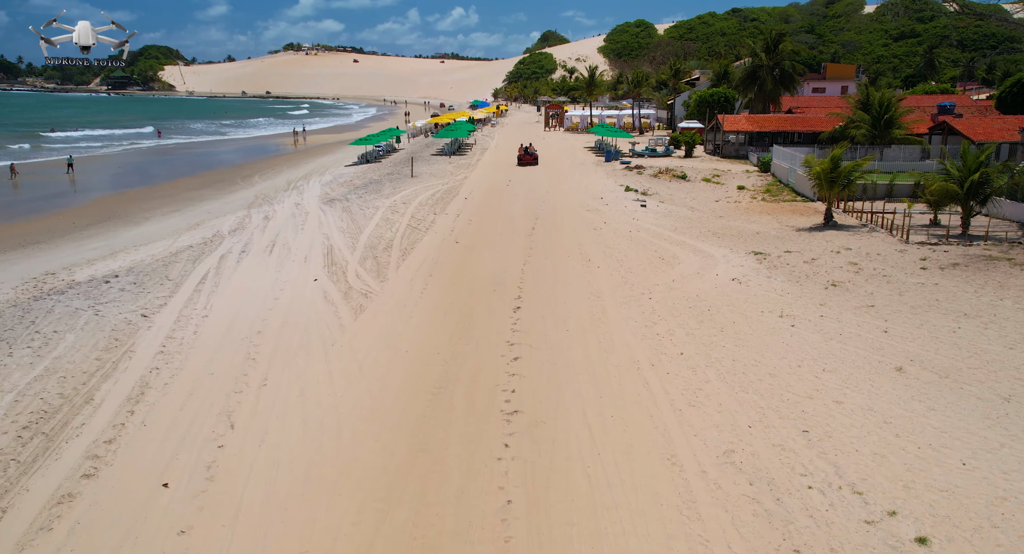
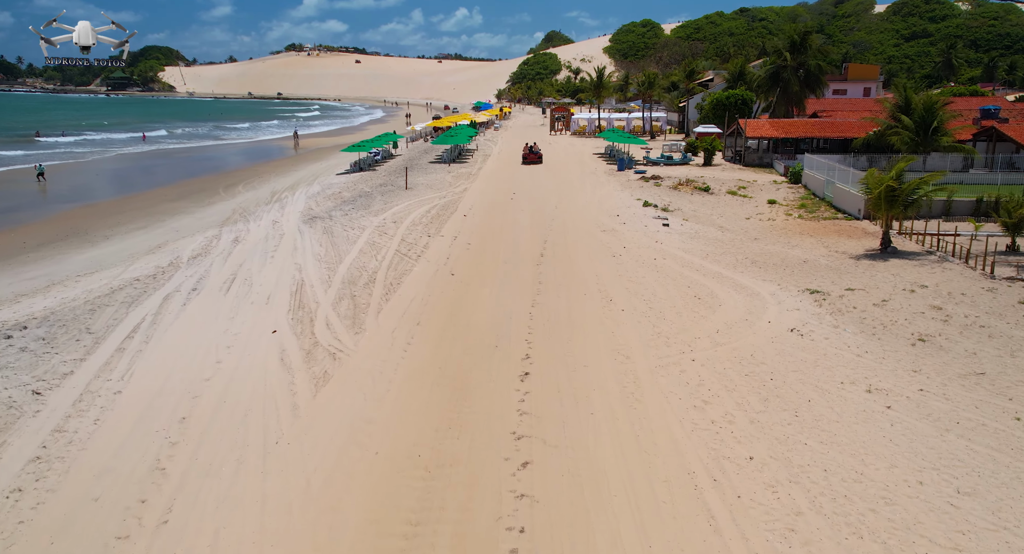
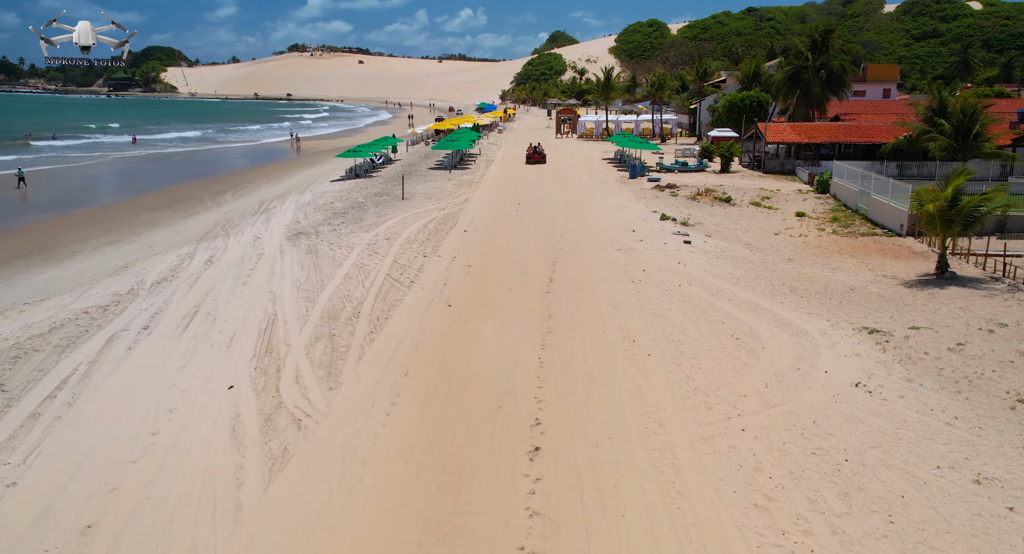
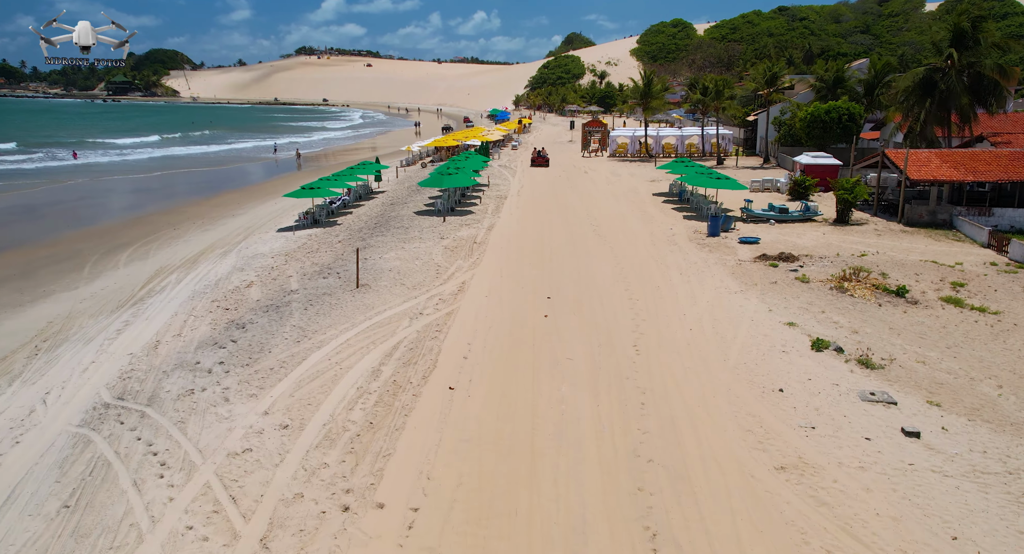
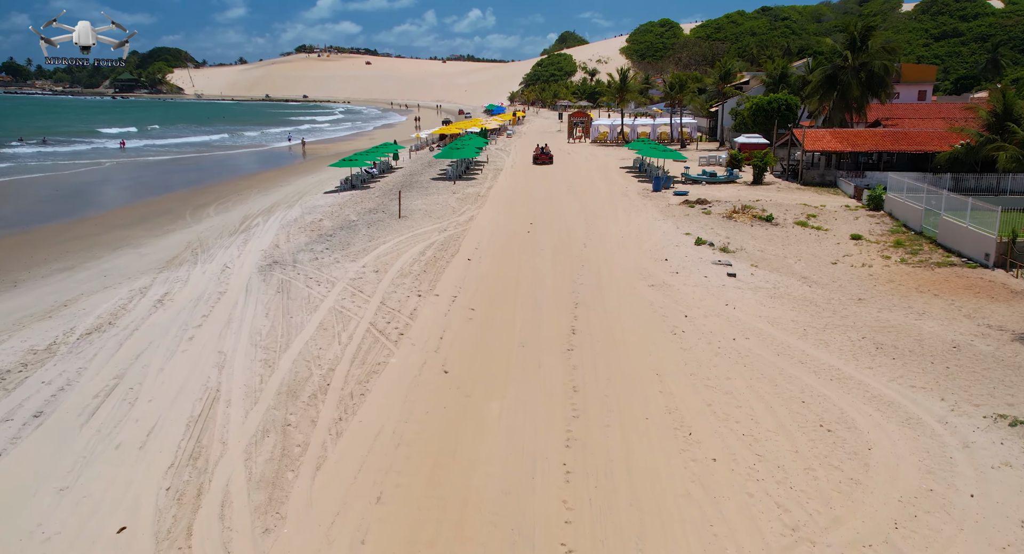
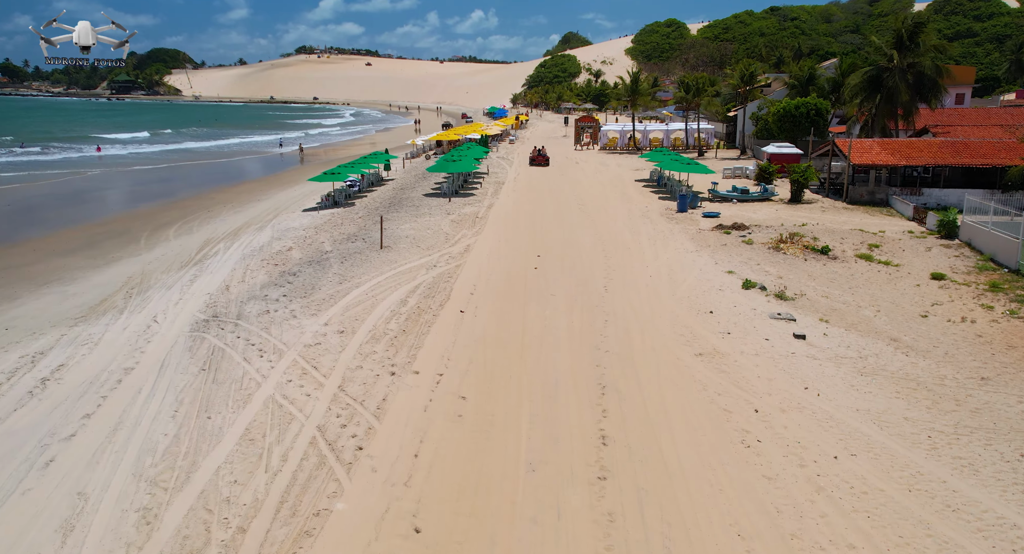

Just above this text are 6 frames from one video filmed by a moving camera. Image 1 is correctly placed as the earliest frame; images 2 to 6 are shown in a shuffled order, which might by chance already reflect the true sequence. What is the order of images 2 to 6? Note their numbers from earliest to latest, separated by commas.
2, 3, 5, 6, 4
